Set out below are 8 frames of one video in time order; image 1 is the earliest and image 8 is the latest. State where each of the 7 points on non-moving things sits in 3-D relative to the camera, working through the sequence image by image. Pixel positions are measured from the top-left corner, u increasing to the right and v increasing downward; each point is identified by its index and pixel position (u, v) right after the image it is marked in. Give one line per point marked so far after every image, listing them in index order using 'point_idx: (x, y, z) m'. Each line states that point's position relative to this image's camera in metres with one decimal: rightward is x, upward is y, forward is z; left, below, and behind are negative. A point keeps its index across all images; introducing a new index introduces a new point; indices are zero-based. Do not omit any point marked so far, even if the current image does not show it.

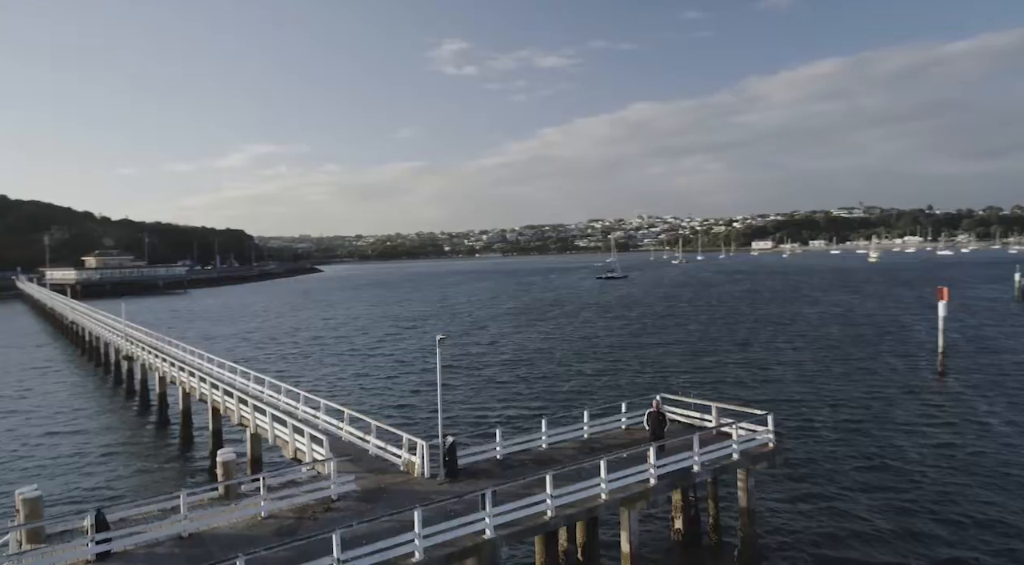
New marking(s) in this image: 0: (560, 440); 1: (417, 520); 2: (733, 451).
0: (+1.3, -4.3, +19.8) m
1: (-1.7, -4.5, +13.8) m
2: (+5.1, -4.0, +17.4) m
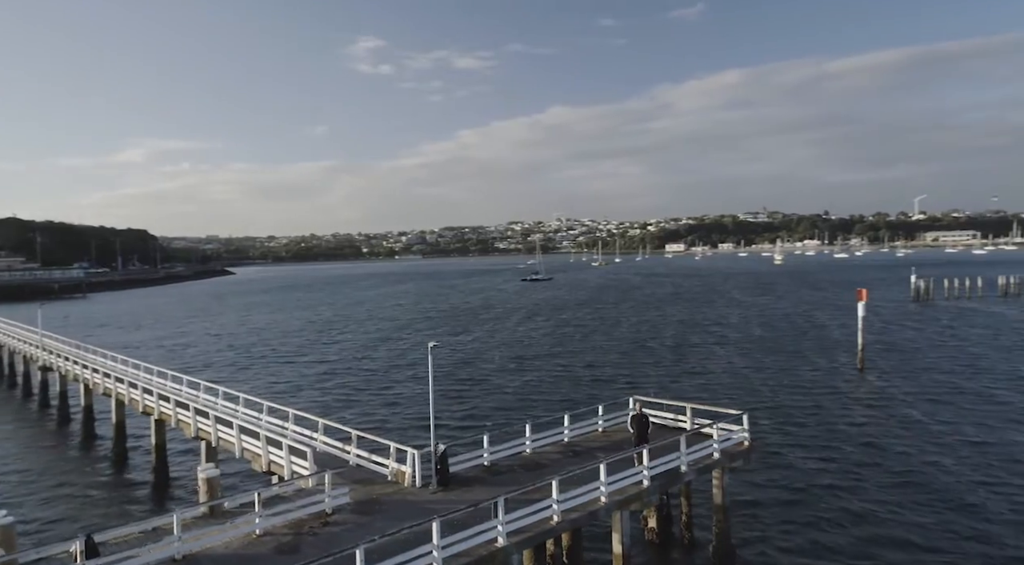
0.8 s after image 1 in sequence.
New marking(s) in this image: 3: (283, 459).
0: (+0.8, -4.5, +20.2) m
1: (-1.4, -4.7, +13.8) m
2: (+4.9, -4.2, +18.3) m
3: (-6.1, -4.6, +19.5) m
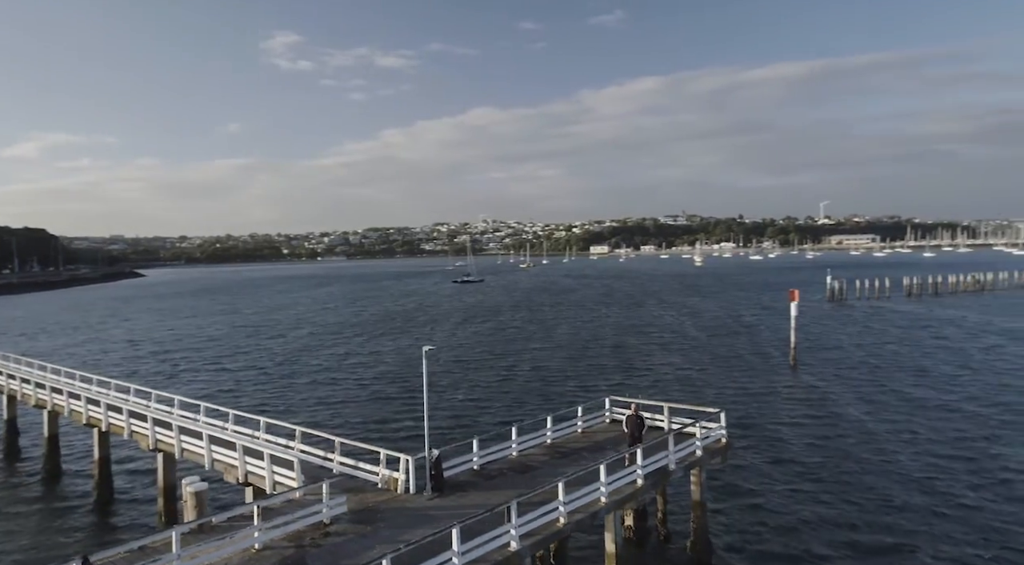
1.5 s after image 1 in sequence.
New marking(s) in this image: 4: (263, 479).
0: (+0.4, -4.6, +20.3) m
1: (-1.0, -4.8, +13.8) m
2: (+4.7, -4.3, +19.0) m
3: (-6.4, -4.8, +18.9) m
4: (-6.4, -5.0, +19.0) m
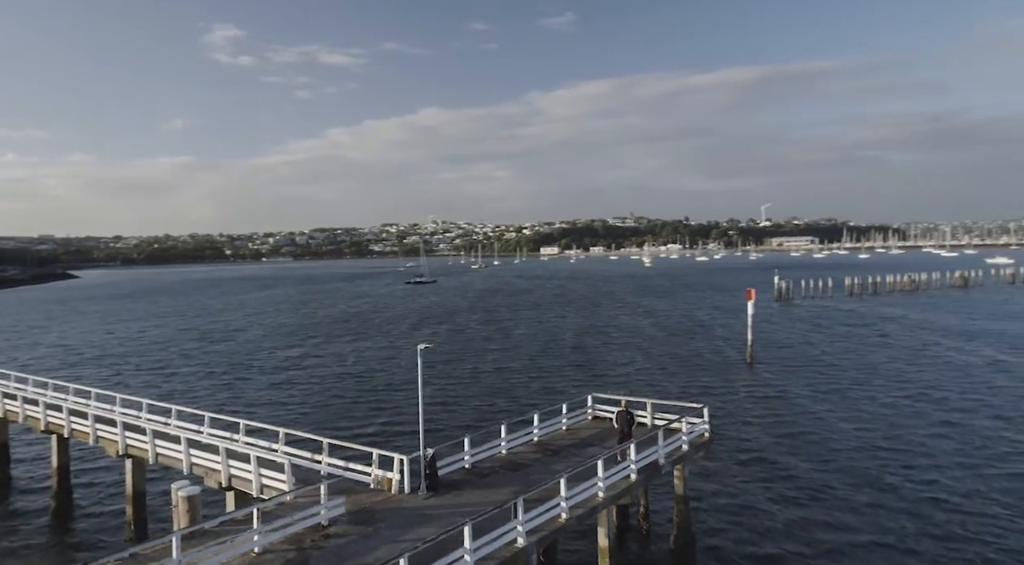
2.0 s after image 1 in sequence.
0: (+0.1, -4.5, +20.4) m
1: (-0.8, -4.8, +13.8) m
2: (+4.5, -4.2, +19.4) m
3: (-6.6, -4.7, +18.4) m
4: (-6.6, -5.0, +18.5) m
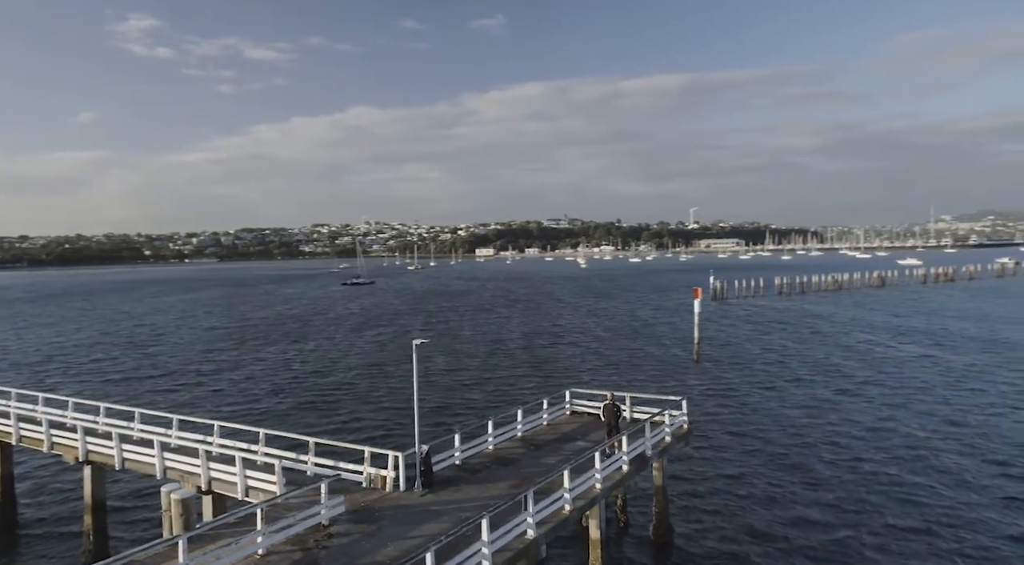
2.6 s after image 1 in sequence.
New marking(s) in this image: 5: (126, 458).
0: (-0.3, -4.4, +20.5) m
1: (-0.5, -4.6, +13.8) m
2: (+4.2, -4.1, +20.0) m
3: (-6.7, -4.6, +17.8) m
4: (-6.8, -4.9, +17.9) m
5: (-10.5, -4.8, +19.9) m
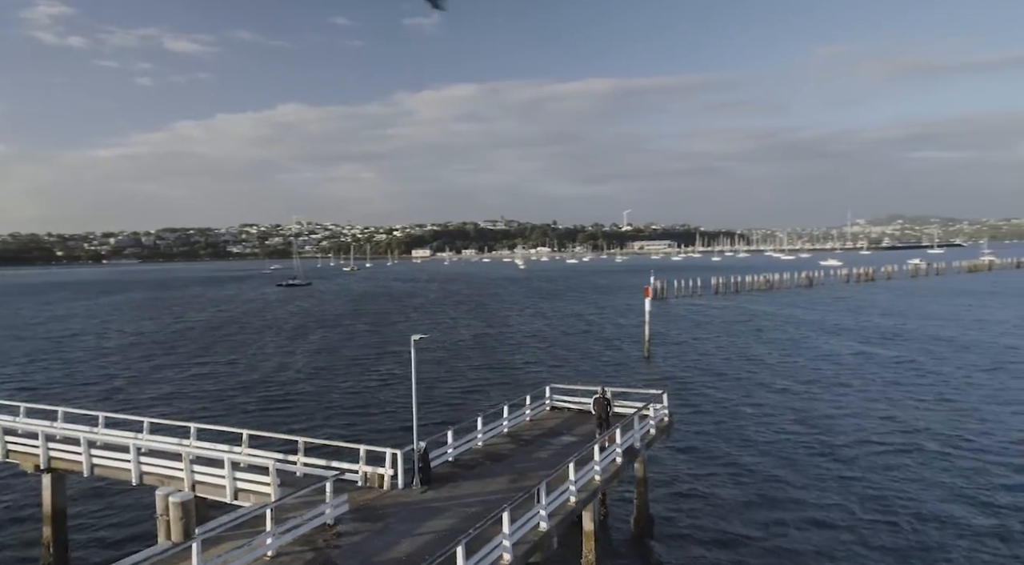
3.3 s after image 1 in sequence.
0: (-0.7, -4.3, +20.5) m
1: (-0.1, -4.5, +13.8) m
2: (+3.9, -4.0, +20.4) m
3: (-6.7, -4.5, +17.1) m
4: (-6.8, -4.8, +17.2) m
5: (-10.7, -4.7, +18.9) m
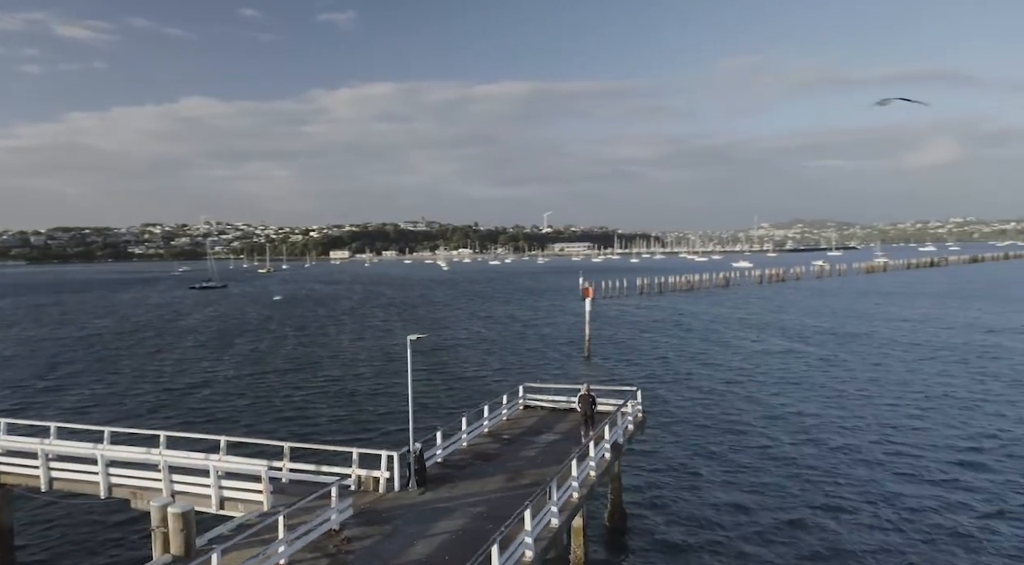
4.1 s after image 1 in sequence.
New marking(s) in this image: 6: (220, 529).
0: (-1.1, -4.3, +20.3) m
1: (+0.2, -4.4, +13.8) m
2: (+3.4, -3.9, +20.9) m
3: (-6.7, -4.5, +16.2) m
4: (-6.8, -4.8, +16.3) m
5: (-10.9, -4.6, +17.4) m
6: (-5.1, -4.4, +13.1) m
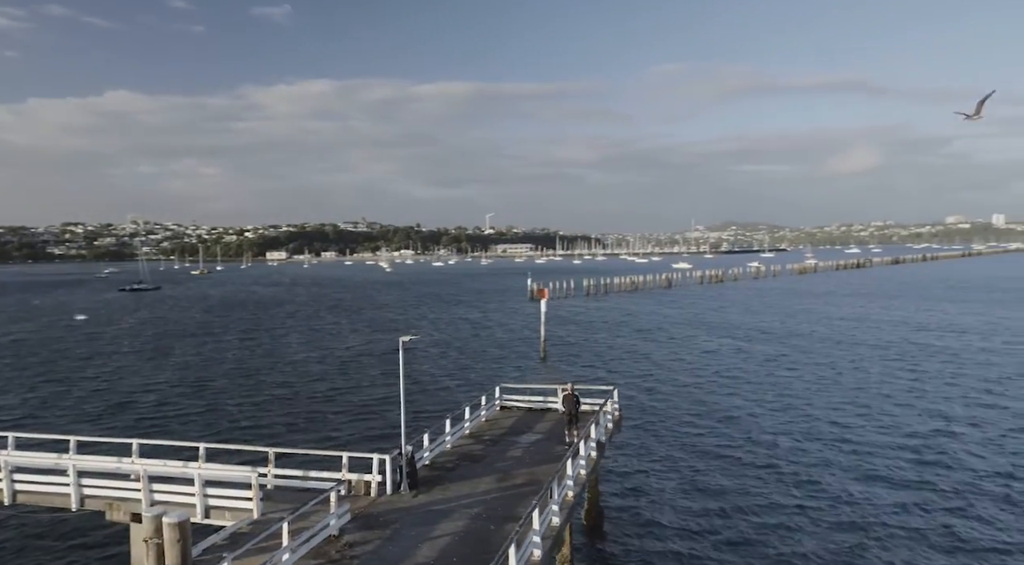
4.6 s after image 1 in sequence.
0: (-1.6, -4.3, +20.2) m
1: (+0.4, -4.4, +13.8) m
2: (+2.8, -3.9, +21.1) m
3: (-6.7, -4.5, +15.5) m
4: (-6.8, -4.8, +15.6) m
5: (-11.0, -4.7, +16.4) m
6: (-4.9, -4.4, +12.5) m
